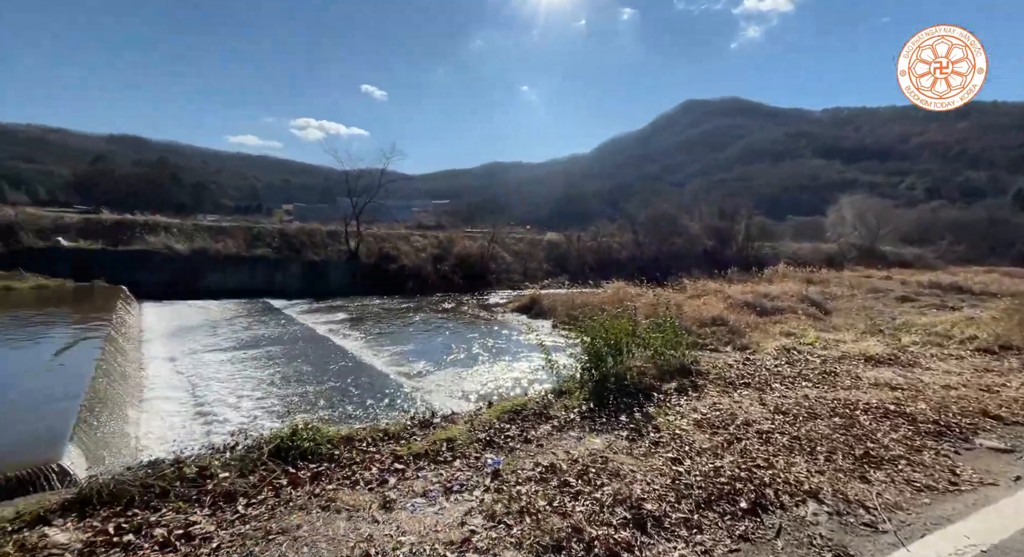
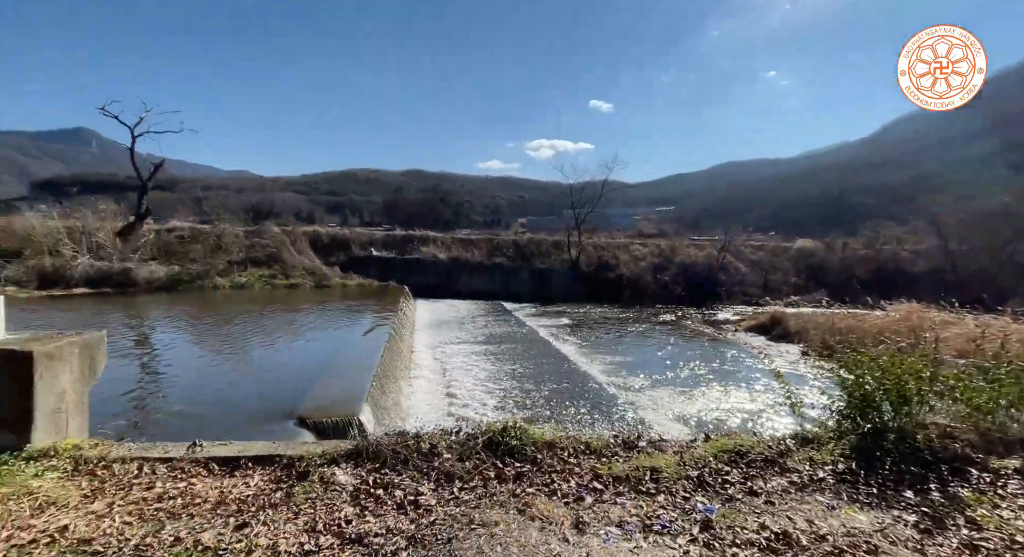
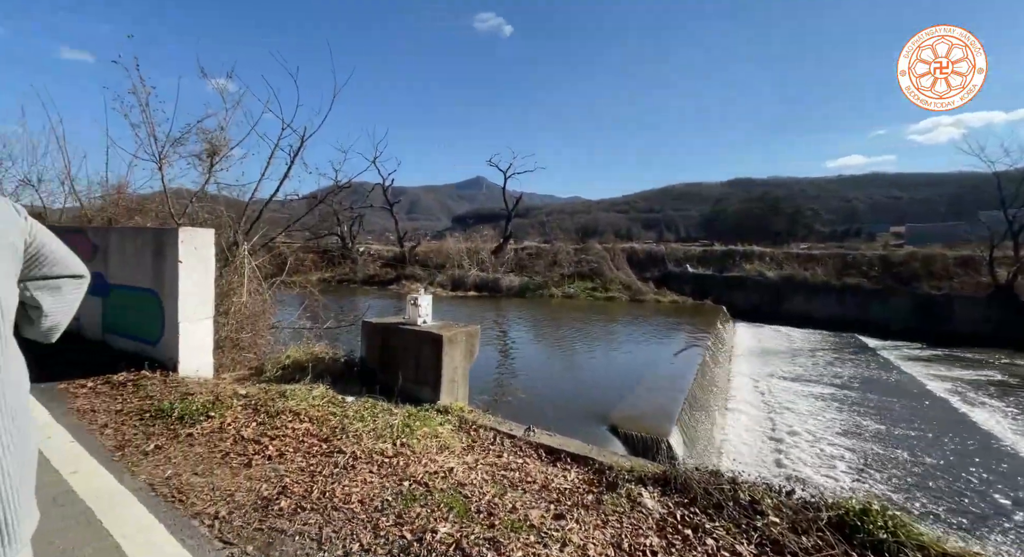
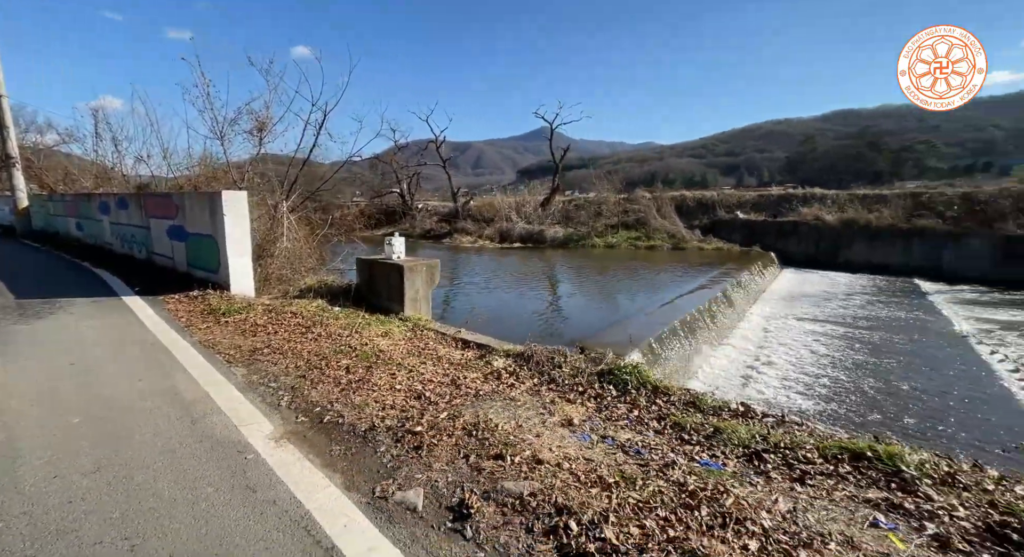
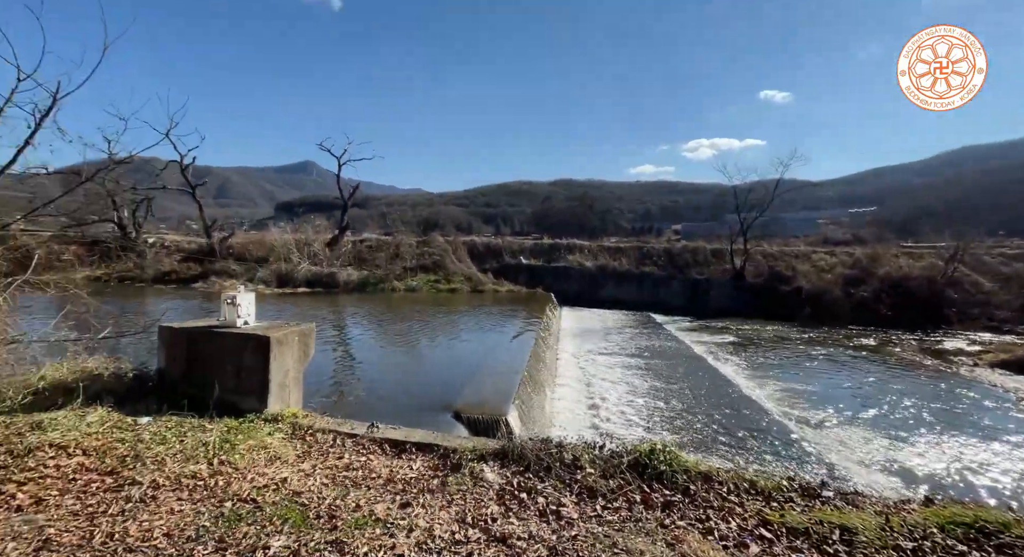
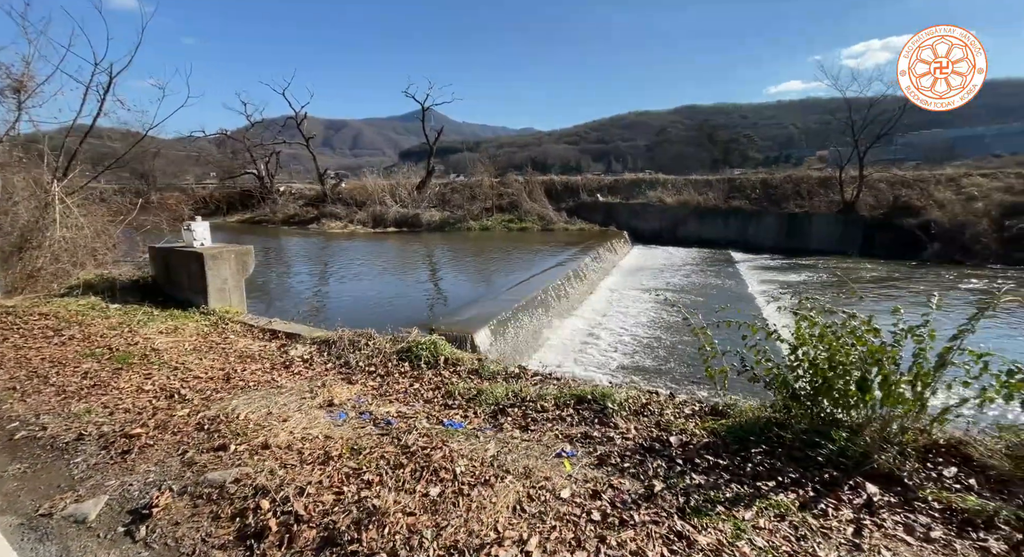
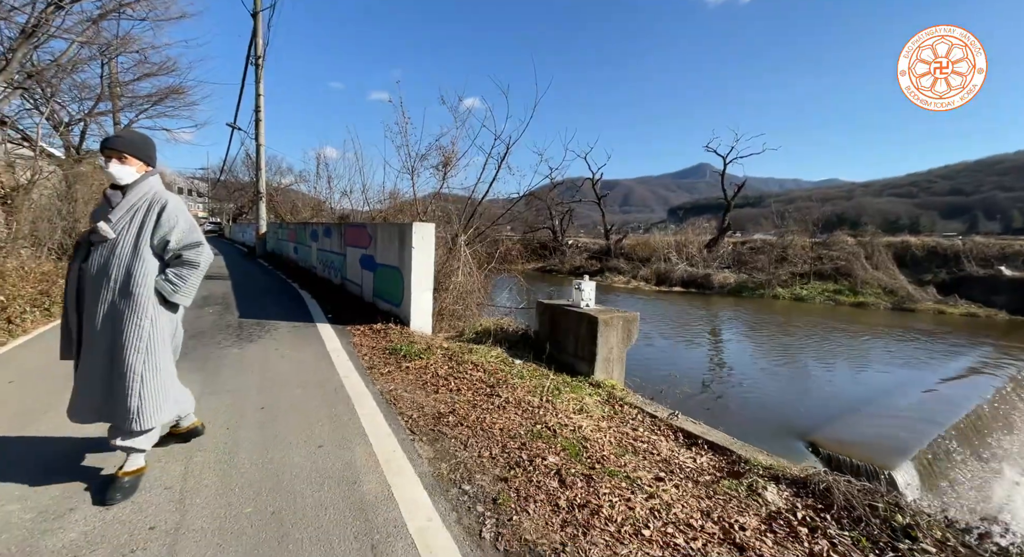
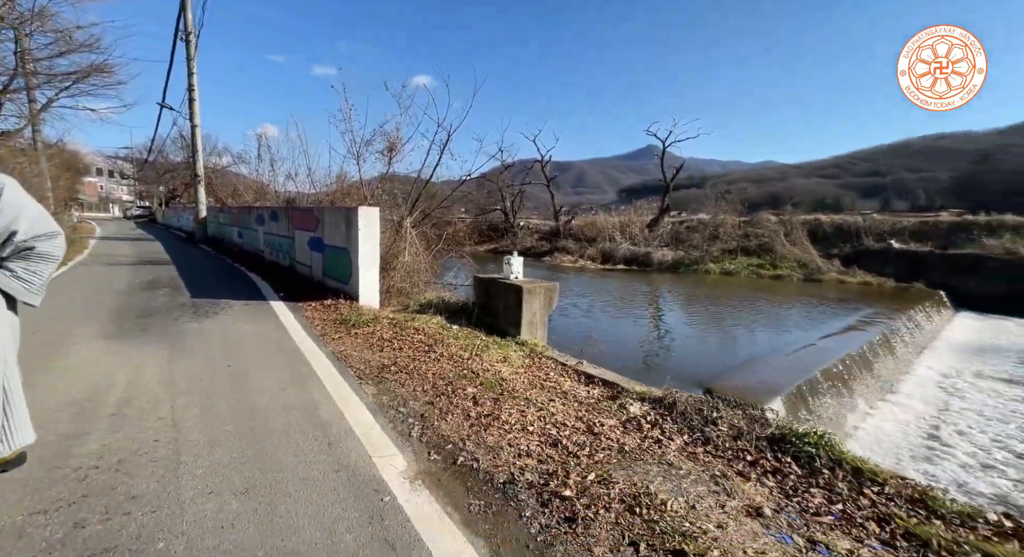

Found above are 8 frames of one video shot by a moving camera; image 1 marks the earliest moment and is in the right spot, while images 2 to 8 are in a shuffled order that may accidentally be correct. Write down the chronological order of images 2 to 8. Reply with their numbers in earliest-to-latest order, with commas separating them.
2, 5, 3, 7, 8, 4, 6
